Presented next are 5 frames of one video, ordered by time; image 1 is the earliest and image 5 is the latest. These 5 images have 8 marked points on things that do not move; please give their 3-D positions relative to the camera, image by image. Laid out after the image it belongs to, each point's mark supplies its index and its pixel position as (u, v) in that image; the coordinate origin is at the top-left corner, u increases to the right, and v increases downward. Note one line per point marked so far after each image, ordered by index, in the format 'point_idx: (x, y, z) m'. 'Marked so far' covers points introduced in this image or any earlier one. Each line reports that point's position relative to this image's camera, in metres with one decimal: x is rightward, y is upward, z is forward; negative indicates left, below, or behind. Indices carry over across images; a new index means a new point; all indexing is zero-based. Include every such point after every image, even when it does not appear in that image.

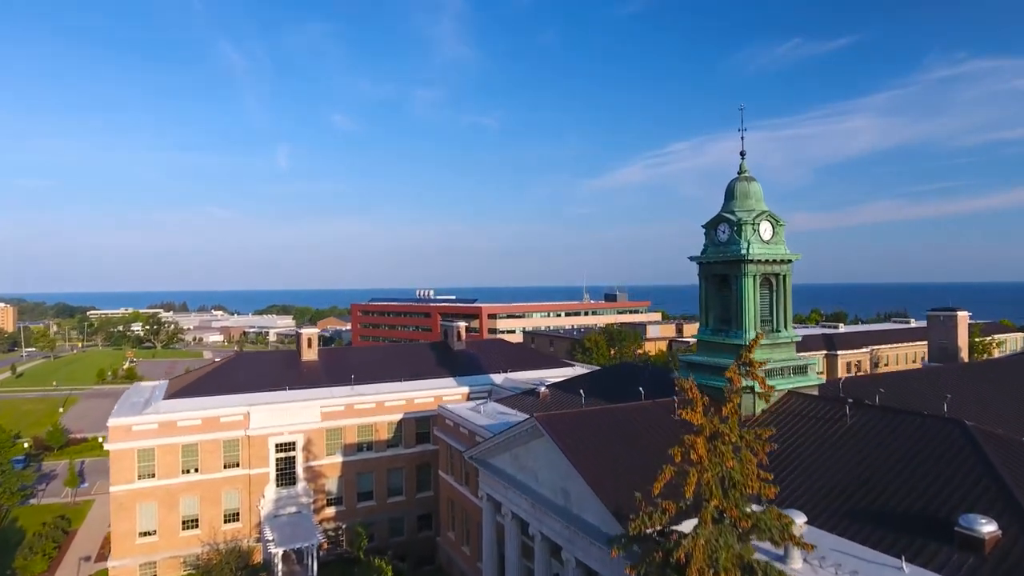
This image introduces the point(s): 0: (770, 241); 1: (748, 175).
0: (+6.2, +1.1, +15.2) m
1: (+5.9, +2.8, +15.7) m
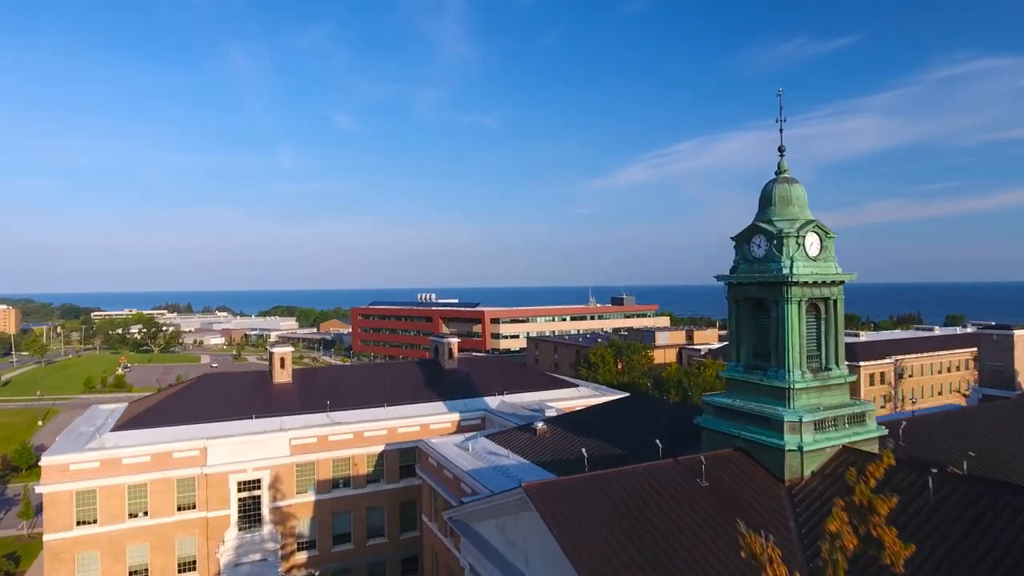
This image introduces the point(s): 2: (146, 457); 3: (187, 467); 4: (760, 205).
0: (+5.9, +0.6, +12.3) m
1: (+5.6, +2.2, +12.8) m
2: (-11.2, -5.2, +19.4) m
3: (-10.2, -5.6, +19.8) m
4: (+5.0, +1.7, +12.7) m
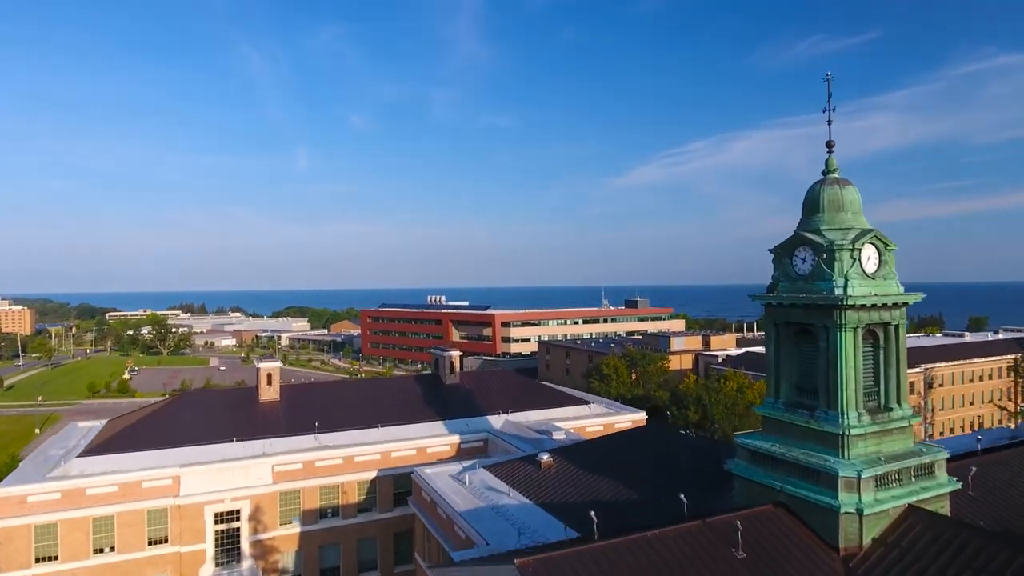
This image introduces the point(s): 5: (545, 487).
0: (+5.9, +0.2, +10.2) m
1: (+5.5, +1.9, +10.7) m
2: (-11.1, -5.5, +17.7) m
3: (-10.1, -6.0, +18.0) m
4: (+4.9, +1.3, +10.7) m
5: (+0.8, -4.6, +14.6) m
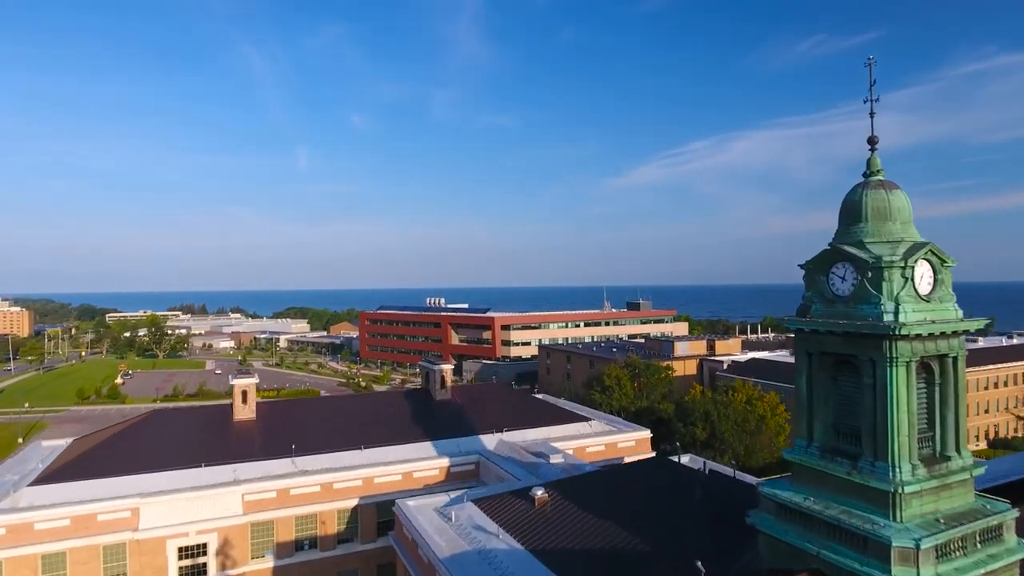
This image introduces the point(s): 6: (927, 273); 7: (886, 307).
0: (+5.6, -0.1, +8.5) m
1: (+5.3, +1.5, +9.0) m
2: (-11.3, -5.9, +16.0) m
3: (-10.3, -6.3, +16.4) m
4: (+4.7, +1.0, +9.0) m
5: (+0.6, -4.9, +12.9) m
6: (+5.6, +0.2, +8.5) m
7: (+4.9, -0.2, +8.2) m
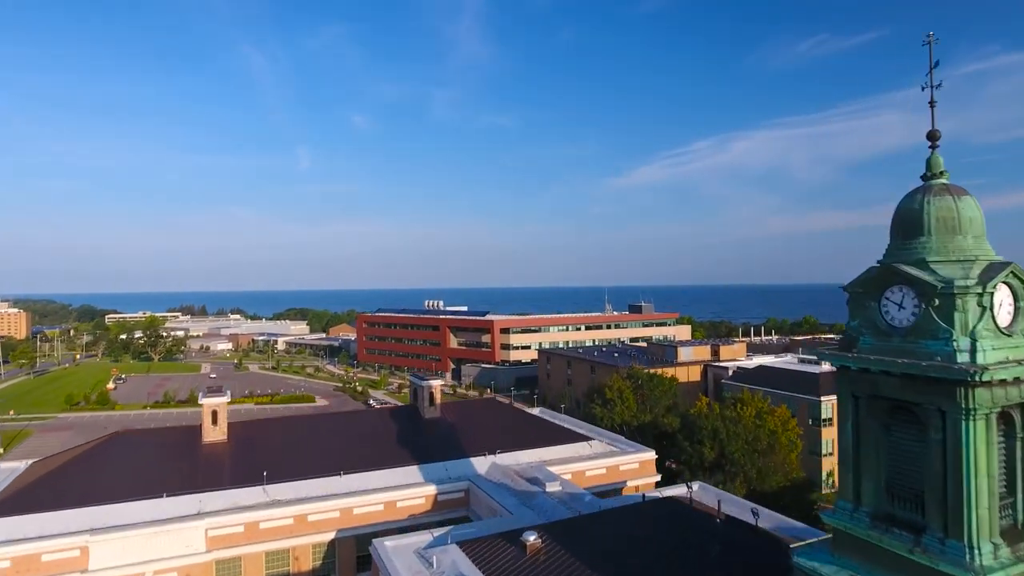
0: (+5.4, -0.5, +6.8) m
1: (+5.1, +1.2, +7.3) m
2: (-11.6, -6.2, +14.4) m
3: (-10.5, -6.6, +14.8) m
4: (+4.5, +0.6, +7.3) m
5: (+0.3, -5.3, +11.2) m
6: (+5.3, -0.1, +6.8) m
7: (+4.6, -0.6, +6.5) m
